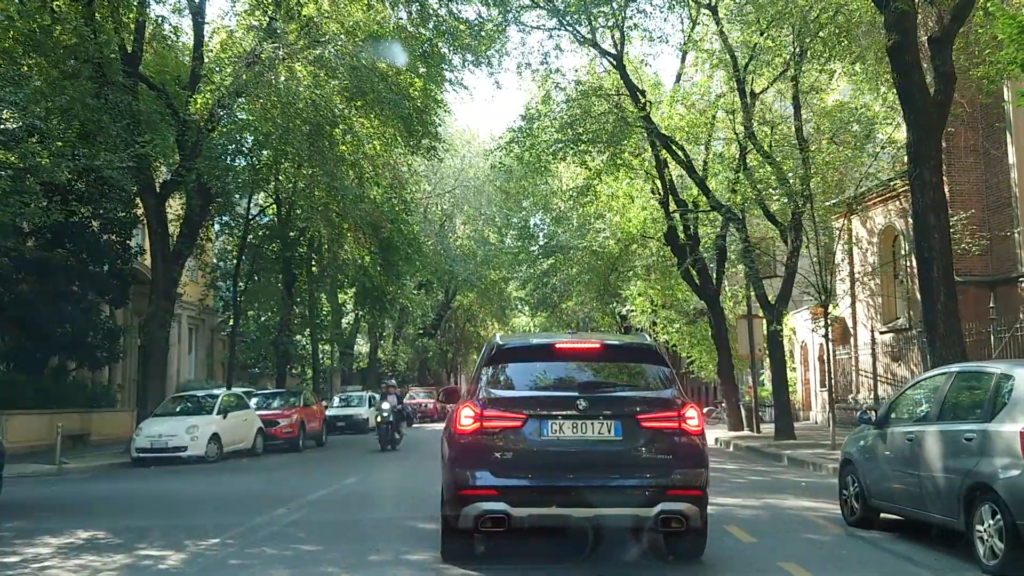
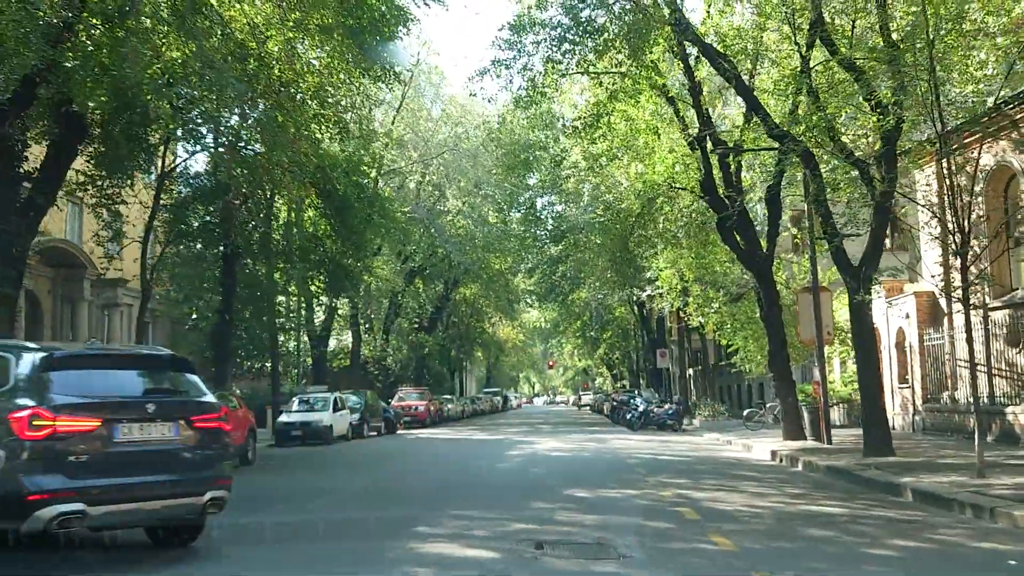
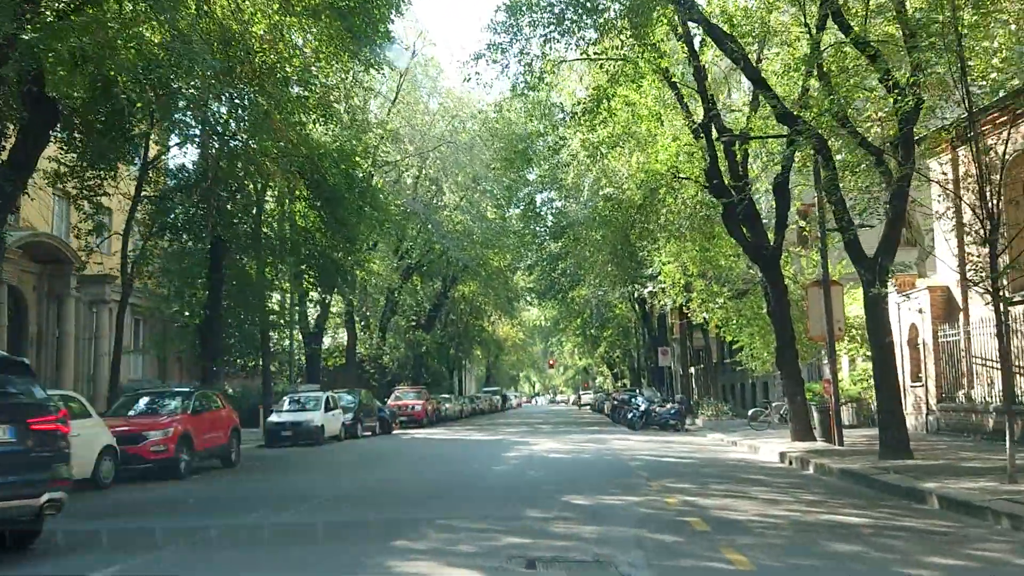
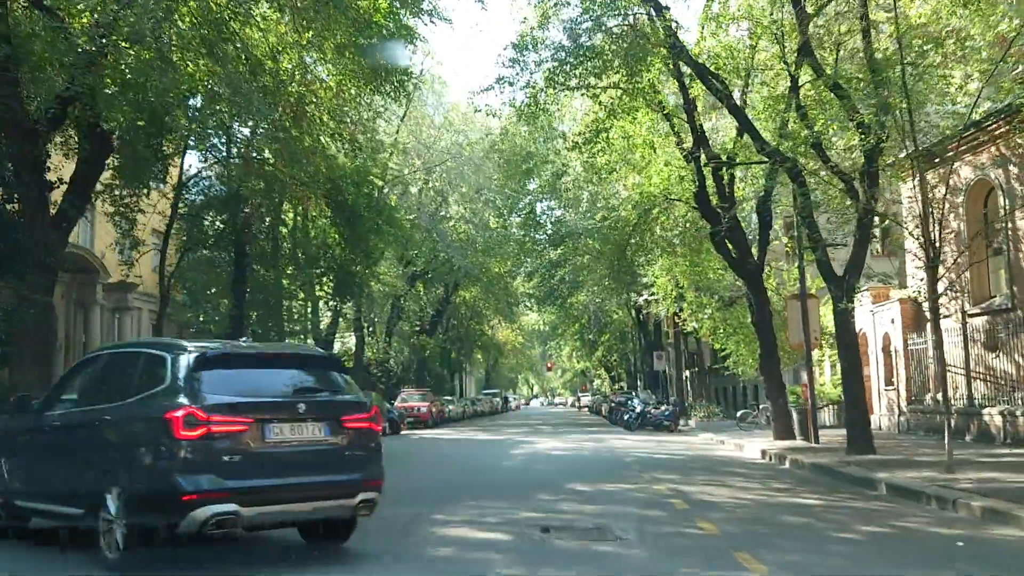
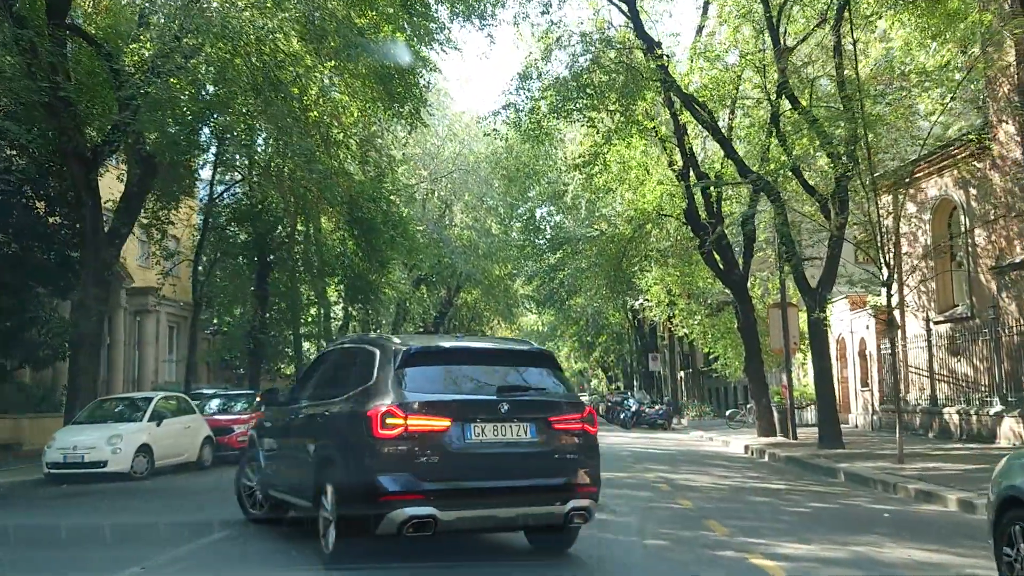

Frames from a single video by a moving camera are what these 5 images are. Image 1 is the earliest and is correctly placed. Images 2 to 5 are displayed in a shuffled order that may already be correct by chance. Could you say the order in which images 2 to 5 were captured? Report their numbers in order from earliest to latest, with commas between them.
5, 4, 2, 3
